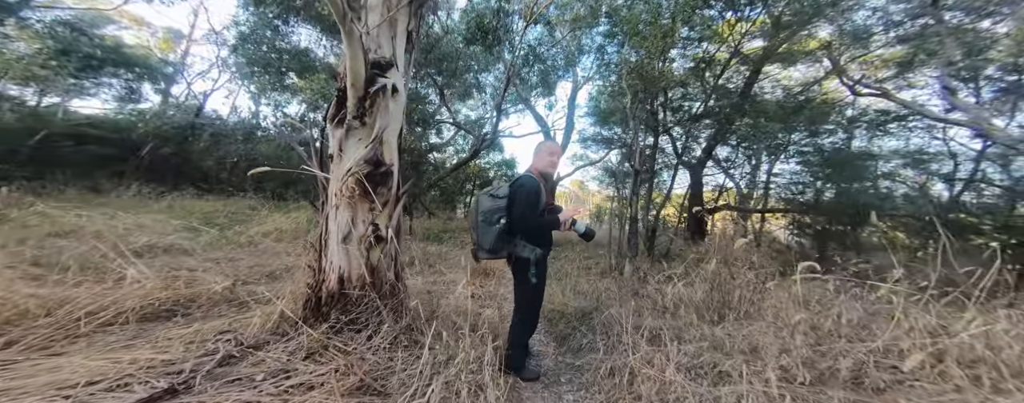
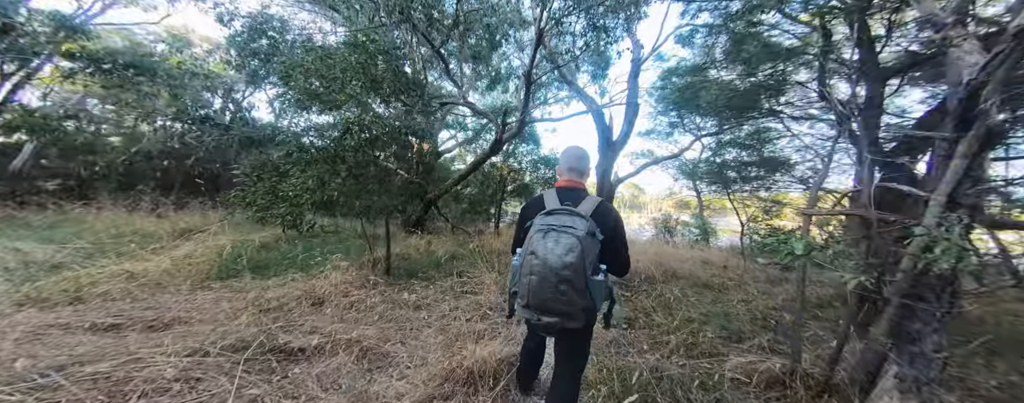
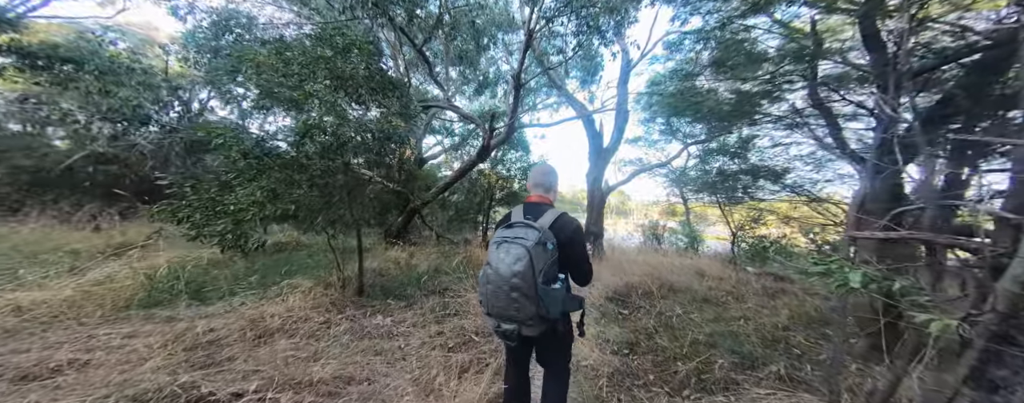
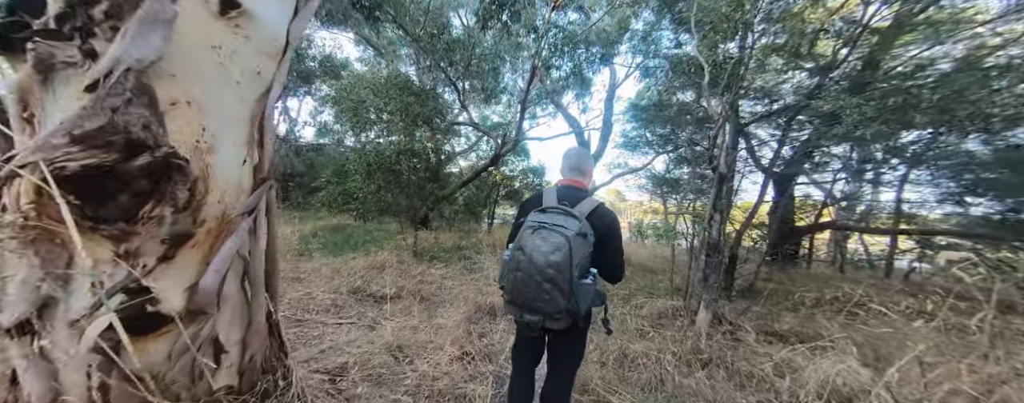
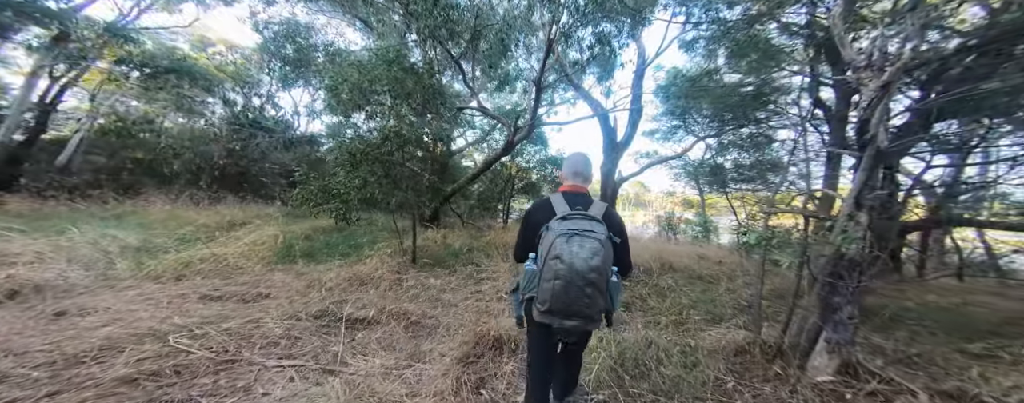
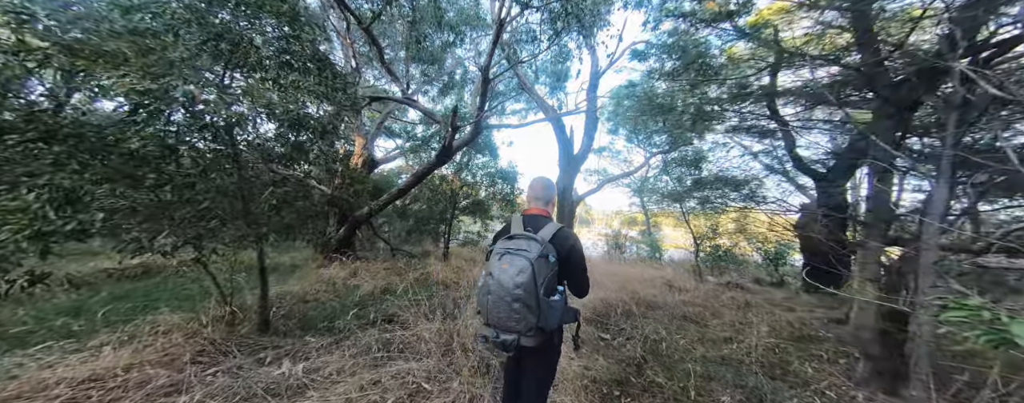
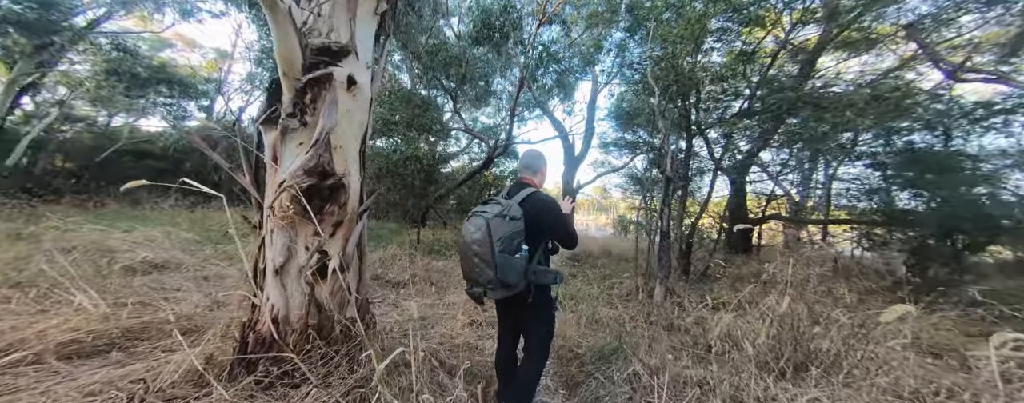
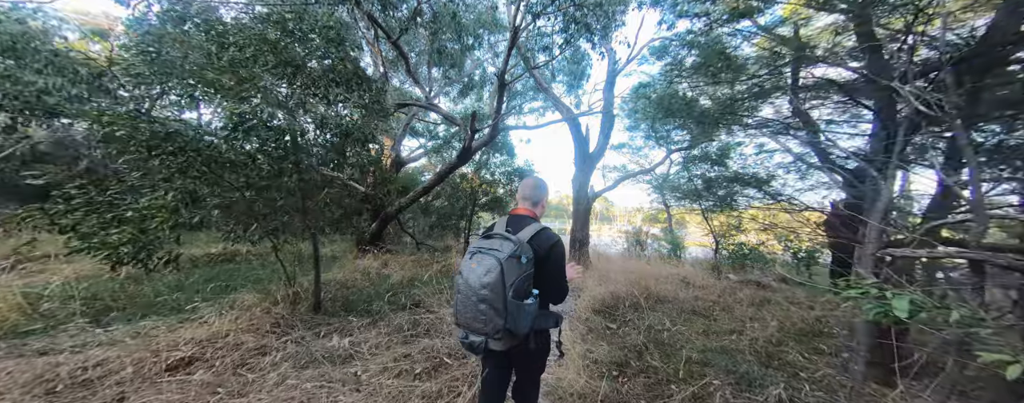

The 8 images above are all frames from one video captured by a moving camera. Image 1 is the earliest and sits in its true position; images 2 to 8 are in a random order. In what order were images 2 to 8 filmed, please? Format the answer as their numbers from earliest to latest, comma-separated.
7, 4, 5, 2, 3, 8, 6
